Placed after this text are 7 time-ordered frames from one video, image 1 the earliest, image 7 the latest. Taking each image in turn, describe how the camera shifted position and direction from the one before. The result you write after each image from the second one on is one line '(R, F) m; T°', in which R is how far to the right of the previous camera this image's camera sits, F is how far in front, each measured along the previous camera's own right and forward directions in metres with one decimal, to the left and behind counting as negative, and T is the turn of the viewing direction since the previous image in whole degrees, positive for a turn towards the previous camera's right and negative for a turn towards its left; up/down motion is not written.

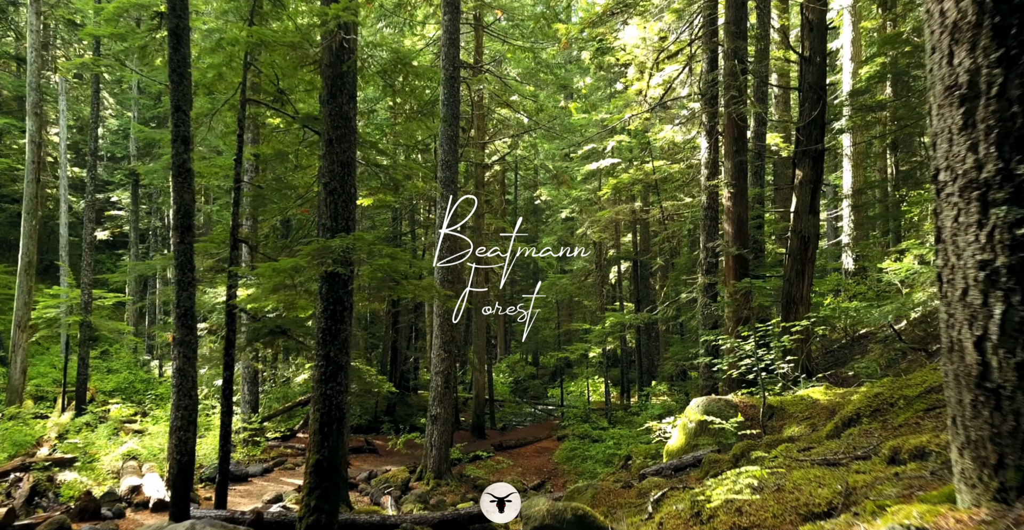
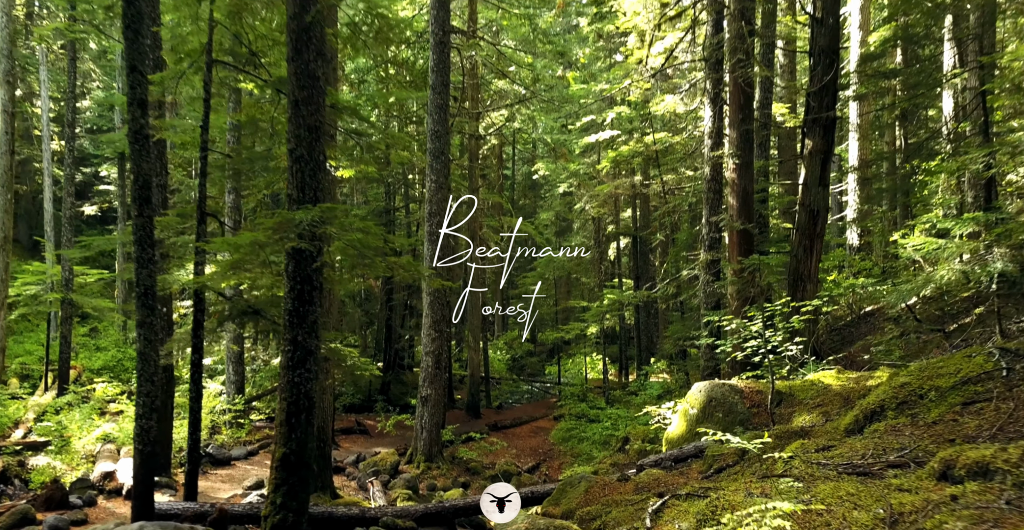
(+0.1, +0.7) m; 0°
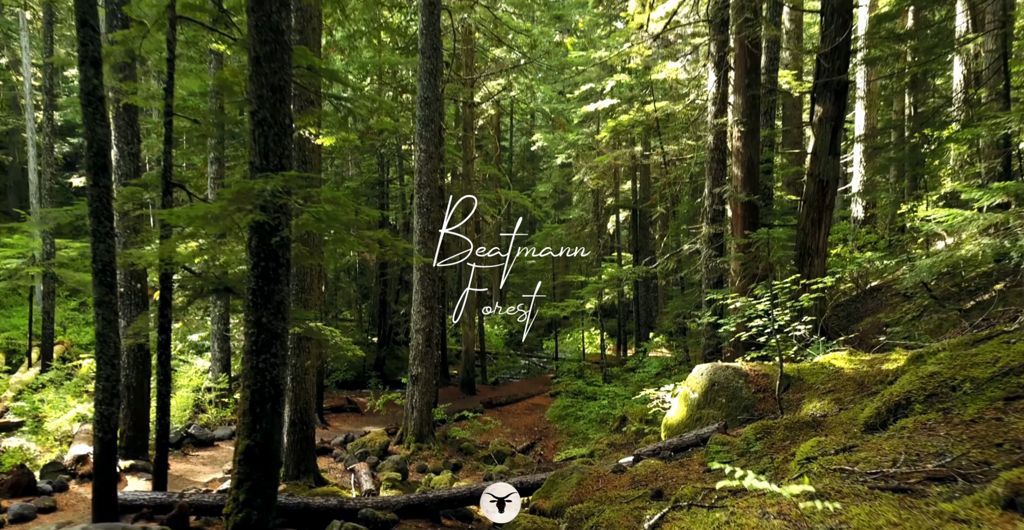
(+0.1, +0.6) m; 0°
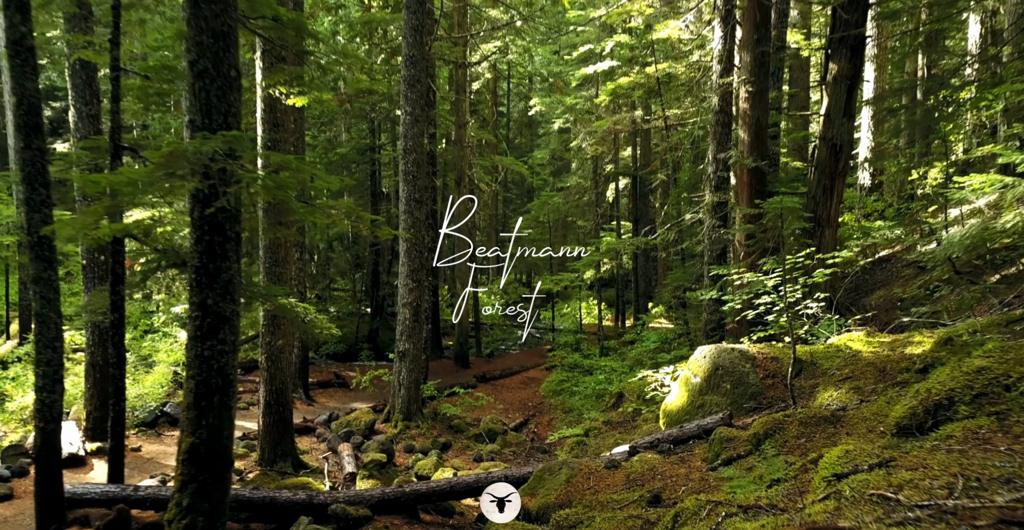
(+0.1, +0.7) m; 0°
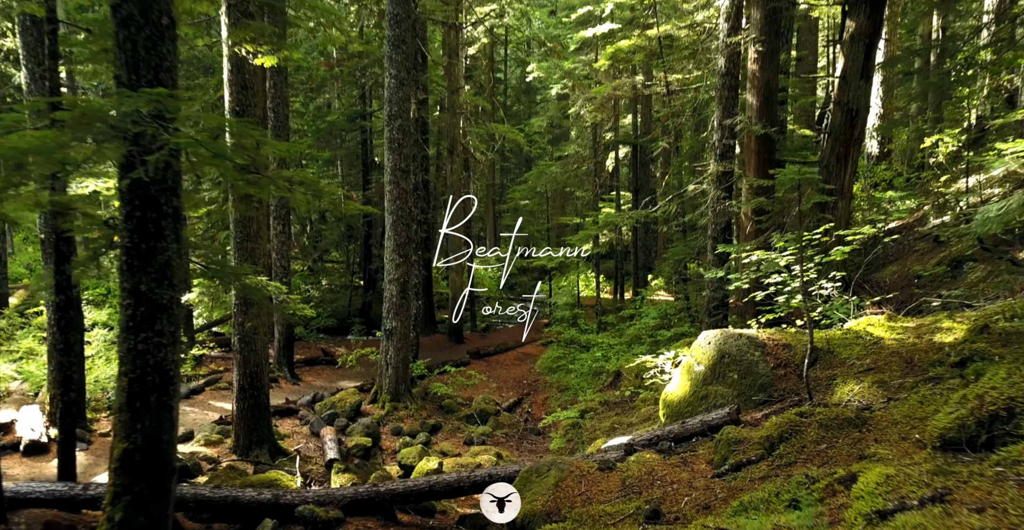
(+0.1, +0.7) m; 0°
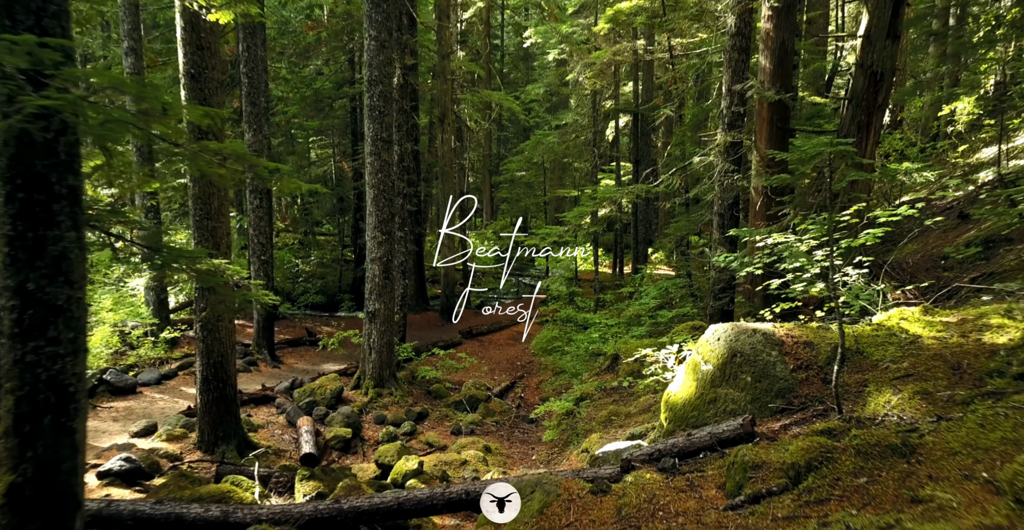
(+0.1, +0.9) m; 0°
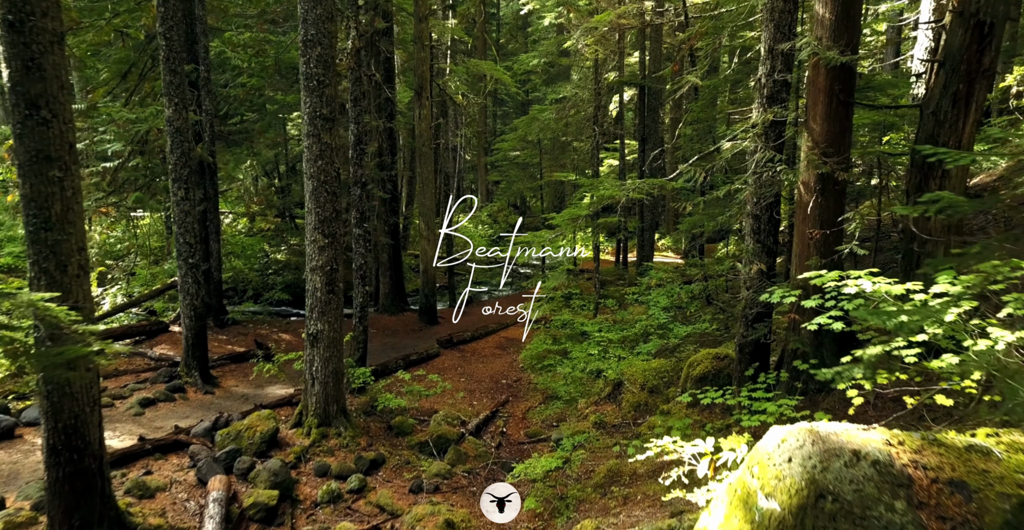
(+0.3, +2.5) m; 0°
